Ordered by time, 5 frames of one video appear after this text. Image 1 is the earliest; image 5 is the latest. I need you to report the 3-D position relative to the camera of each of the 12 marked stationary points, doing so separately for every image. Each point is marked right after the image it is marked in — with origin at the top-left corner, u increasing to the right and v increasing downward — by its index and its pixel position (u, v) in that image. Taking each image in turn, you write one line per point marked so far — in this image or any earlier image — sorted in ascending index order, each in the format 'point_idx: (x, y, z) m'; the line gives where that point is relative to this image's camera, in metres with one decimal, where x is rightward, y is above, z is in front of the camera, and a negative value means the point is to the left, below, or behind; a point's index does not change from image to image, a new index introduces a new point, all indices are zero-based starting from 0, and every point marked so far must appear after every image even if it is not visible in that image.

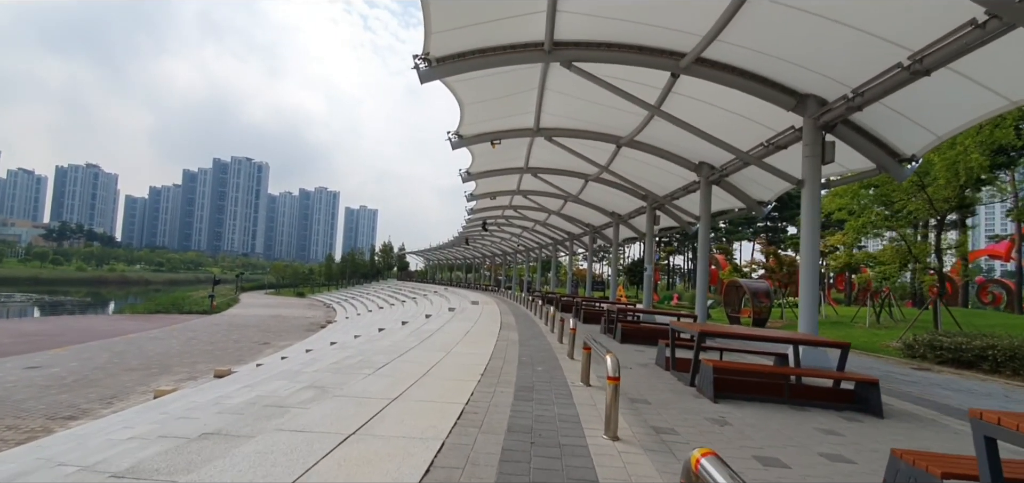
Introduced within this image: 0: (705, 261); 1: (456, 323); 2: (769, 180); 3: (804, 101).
0: (+5.9, -0.6, +16.1) m
1: (-1.9, -2.8, +18.1) m
2: (+7.3, +1.7, +15.0) m
3: (+5.8, +2.8, +10.6) m
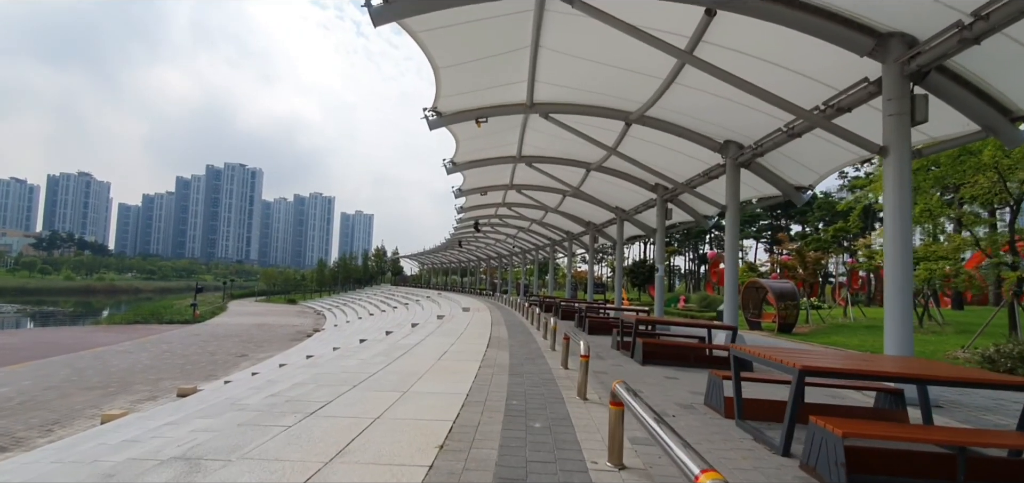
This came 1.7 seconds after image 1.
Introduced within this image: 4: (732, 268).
0: (+5.6, -0.4, +13.4) m
1: (-2.2, -2.8, +15.4) m
2: (+7.0, +1.9, +12.4) m
3: (+5.6, +3.0, +8.0) m
4: (+5.6, -0.7, +13.4) m
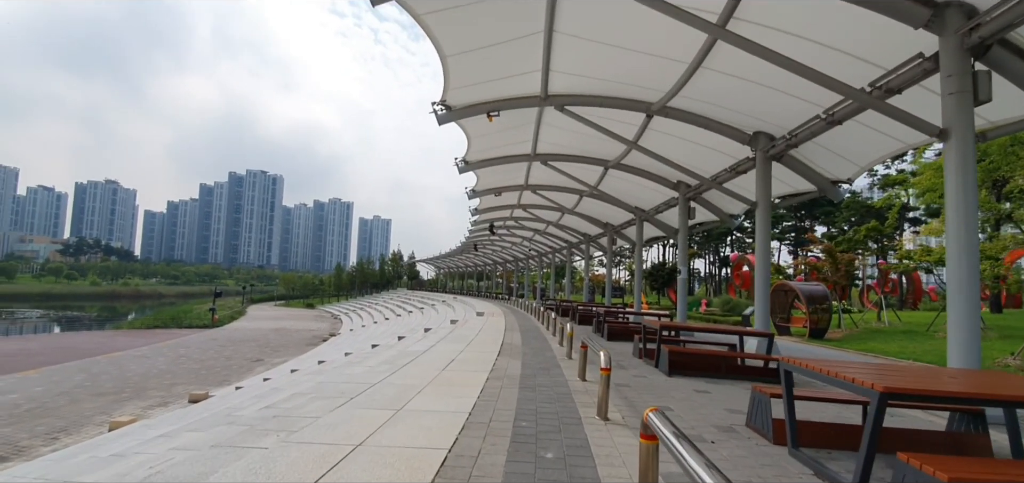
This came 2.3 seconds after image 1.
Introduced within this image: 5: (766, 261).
0: (+6.0, -0.4, +12.4) m
1: (-1.8, -2.8, +14.6) m
2: (+7.3, +2.0, +11.3) m
3: (+5.7, +3.1, +7.0) m
4: (+5.9, -0.6, +12.4) m
5: (+6.0, -0.5, +12.4) m
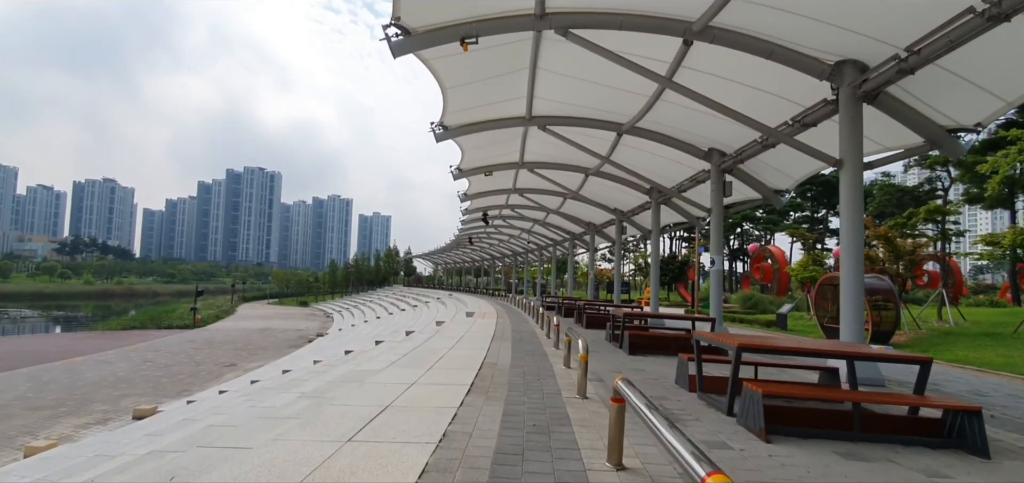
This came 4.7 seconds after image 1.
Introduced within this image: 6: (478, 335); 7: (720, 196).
0: (+5.7, 0.0, +8.8) m
1: (-2.0, -2.4, +11.0) m
2: (+7.0, +2.4, +7.7) m
3: (+5.4, +3.5, +3.3) m
4: (+5.6, -0.2, +8.7) m
5: (+5.7, 0.0, +8.8) m
6: (-0.9, -2.5, +14.1) m
7: (+5.7, +1.3, +14.4) m
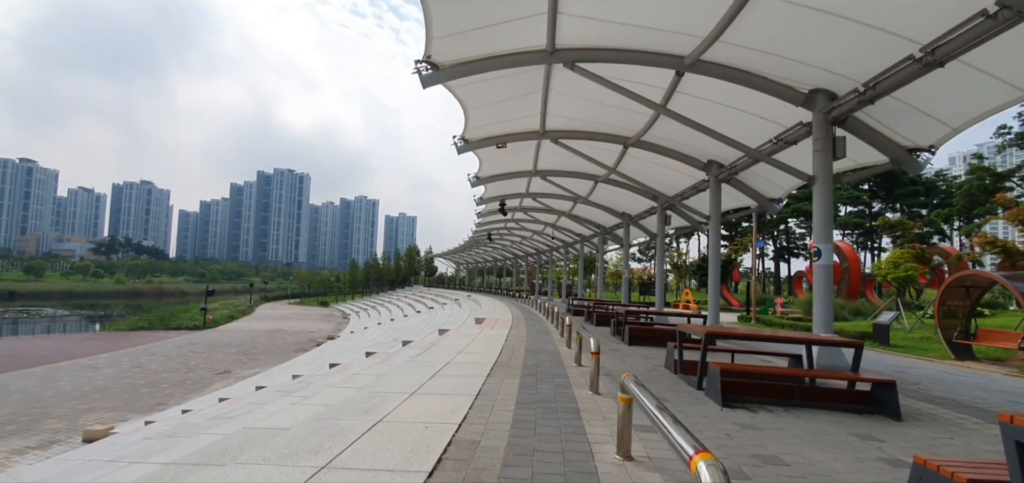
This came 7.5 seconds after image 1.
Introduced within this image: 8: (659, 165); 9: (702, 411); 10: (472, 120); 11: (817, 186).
0: (+5.7, +0.4, +4.3) m
1: (-1.9, -2.0, +6.9) m
2: (+7.0, +2.7, +3.1) m
3: (+5.2, +3.8, -1.1) m
4: (+5.6, +0.2, +4.3) m
5: (+5.7, +0.3, +4.3) m
6: (-0.6, -2.1, +10.0) m
7: (+5.9, +1.6, +9.9) m
8: (+4.8, +2.6, +17.3) m
9: (+2.0, -1.8, +5.7) m
10: (-1.1, +3.4, +14.6) m
11: (+5.8, +1.0, +10.0) m
